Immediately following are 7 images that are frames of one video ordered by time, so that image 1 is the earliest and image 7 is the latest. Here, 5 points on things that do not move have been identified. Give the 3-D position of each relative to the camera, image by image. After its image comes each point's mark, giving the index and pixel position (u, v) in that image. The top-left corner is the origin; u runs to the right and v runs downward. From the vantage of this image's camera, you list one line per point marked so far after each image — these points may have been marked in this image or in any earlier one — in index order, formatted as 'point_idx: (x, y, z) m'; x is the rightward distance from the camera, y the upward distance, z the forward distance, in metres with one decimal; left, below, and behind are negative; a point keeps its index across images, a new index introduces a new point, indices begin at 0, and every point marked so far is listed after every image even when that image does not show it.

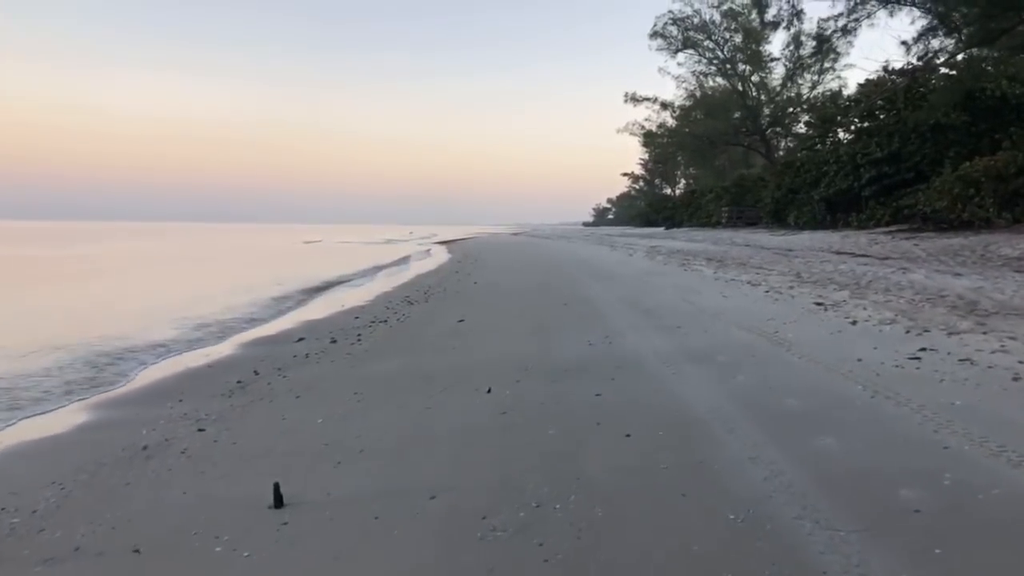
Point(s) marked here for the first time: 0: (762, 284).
0: (+3.8, +0.1, +11.8) m
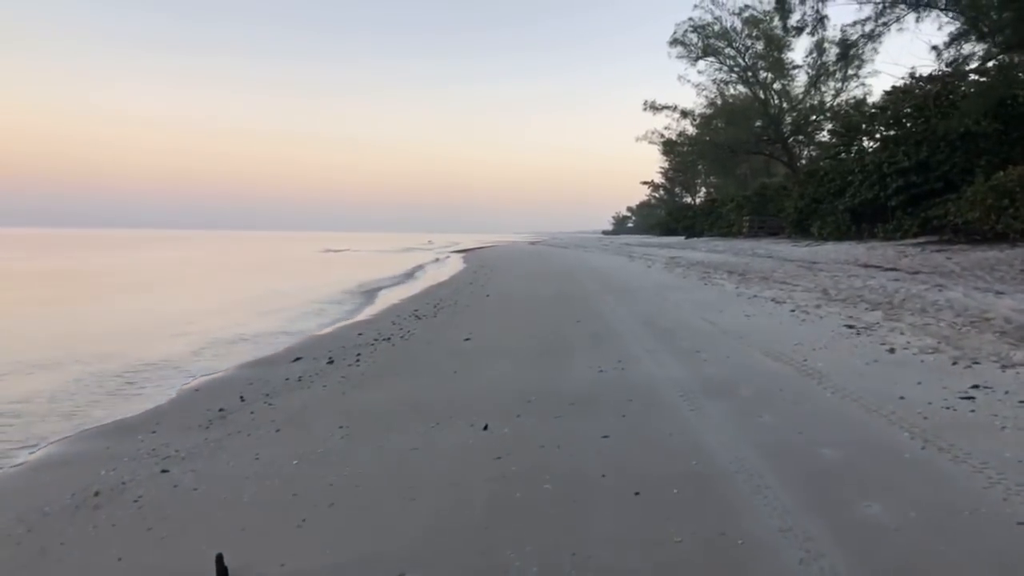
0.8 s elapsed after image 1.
0: (+3.9, -0.2, +11.1) m
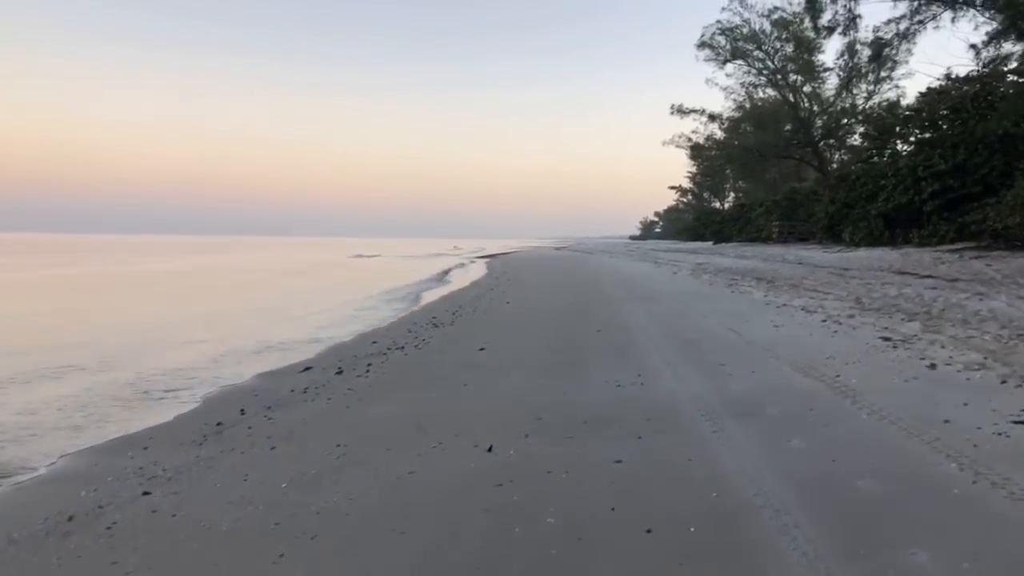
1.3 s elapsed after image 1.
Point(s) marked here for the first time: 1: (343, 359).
0: (+4.1, -0.3, +10.6) m
1: (-2.2, -0.9, +10.1) m
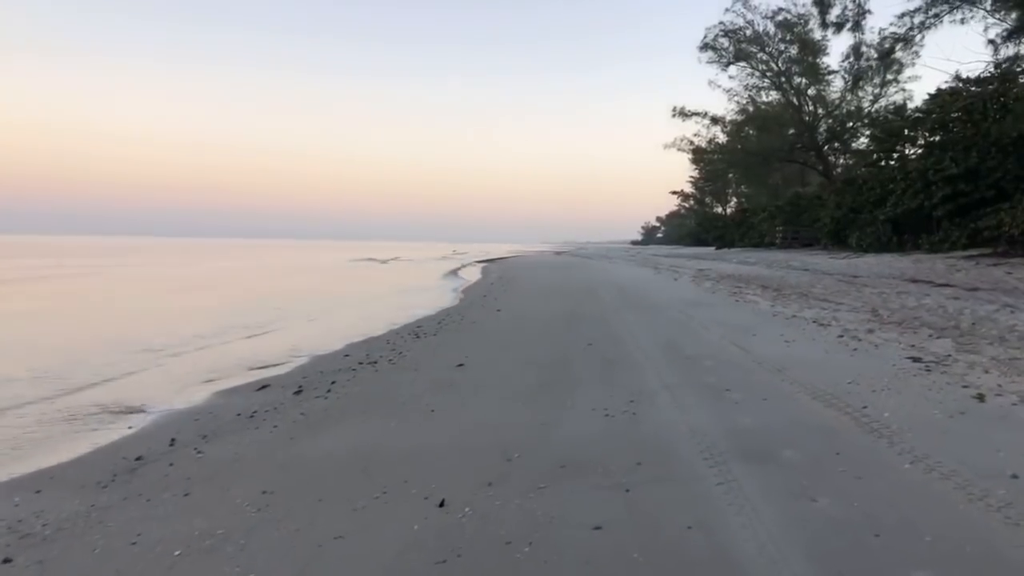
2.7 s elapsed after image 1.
0: (+3.9, -0.4, +9.6) m
1: (-2.4, -1.0, +9.1) m
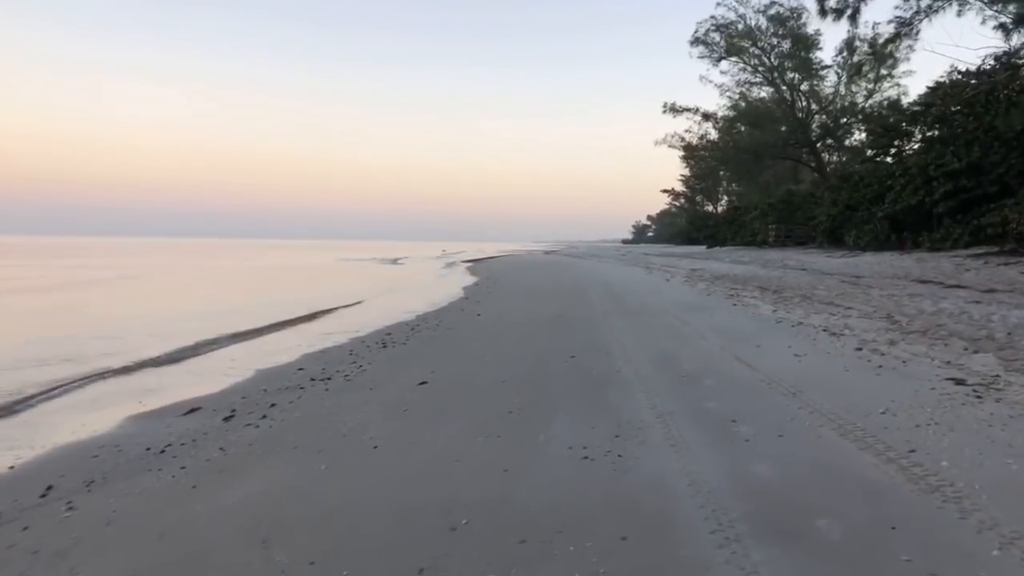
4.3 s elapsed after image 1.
0: (+3.6, -0.5, +8.5) m
1: (-2.7, -1.1, +7.9) m
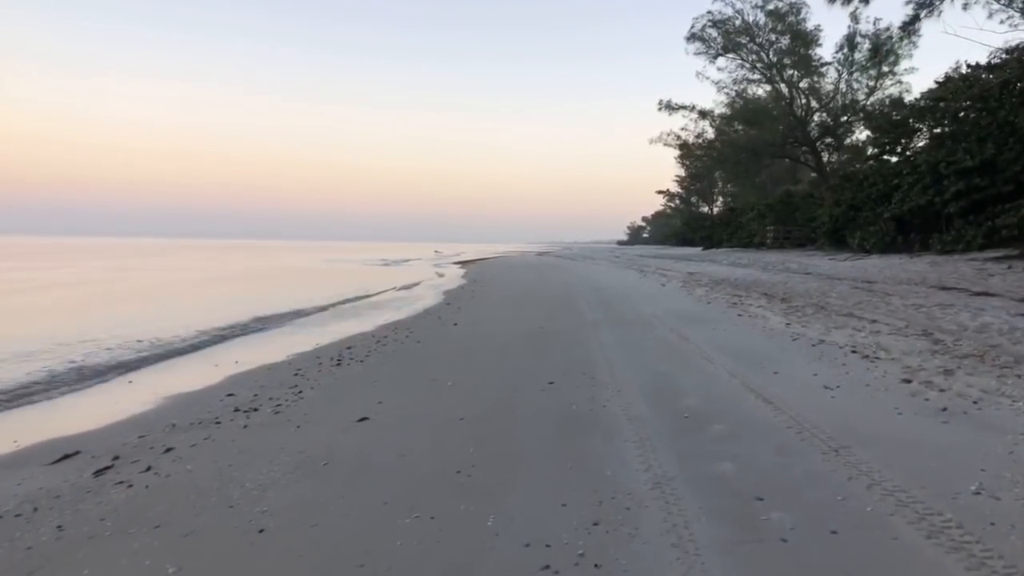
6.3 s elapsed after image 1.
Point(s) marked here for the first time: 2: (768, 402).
0: (+3.3, -0.6, +6.9) m
1: (-3.0, -1.2, +6.3) m
2: (+1.8, -0.8, +5.7) m
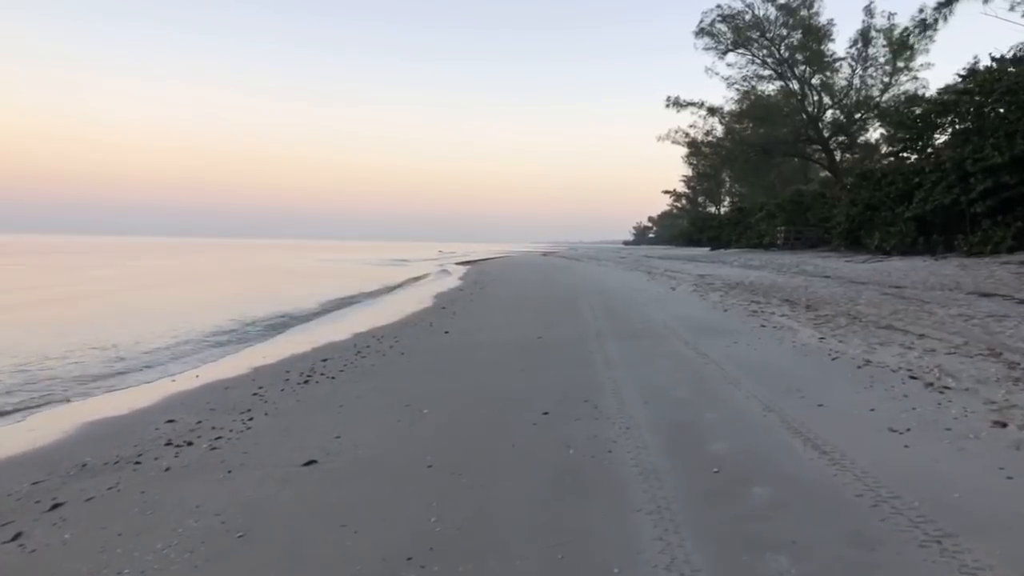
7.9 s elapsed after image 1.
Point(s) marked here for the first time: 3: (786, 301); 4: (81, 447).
0: (+3.2, -0.7, +5.7) m
1: (-3.1, -1.3, +5.1) m
2: (+1.7, -0.9, +4.4) m
3: (+4.7, -0.2, +13.4) m
4: (-3.4, -1.3, +6.2) m
